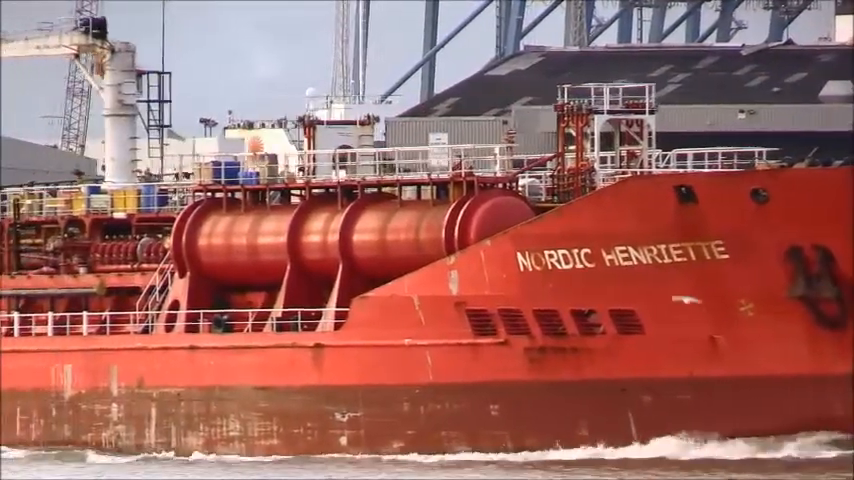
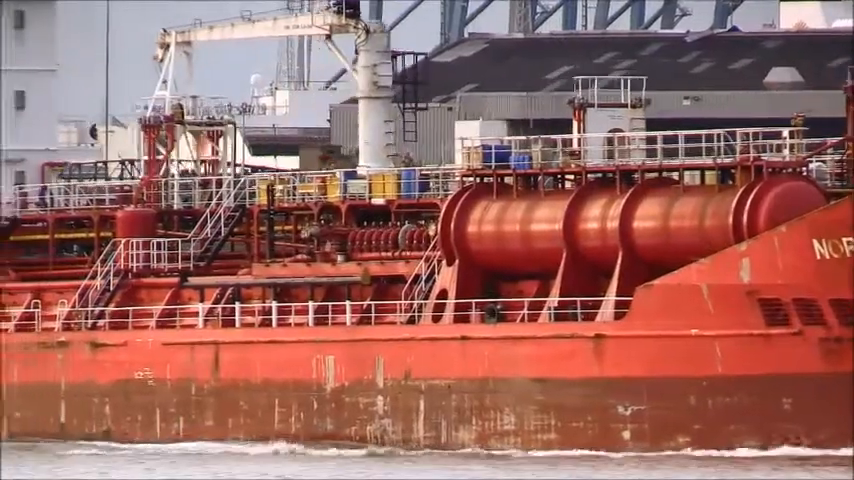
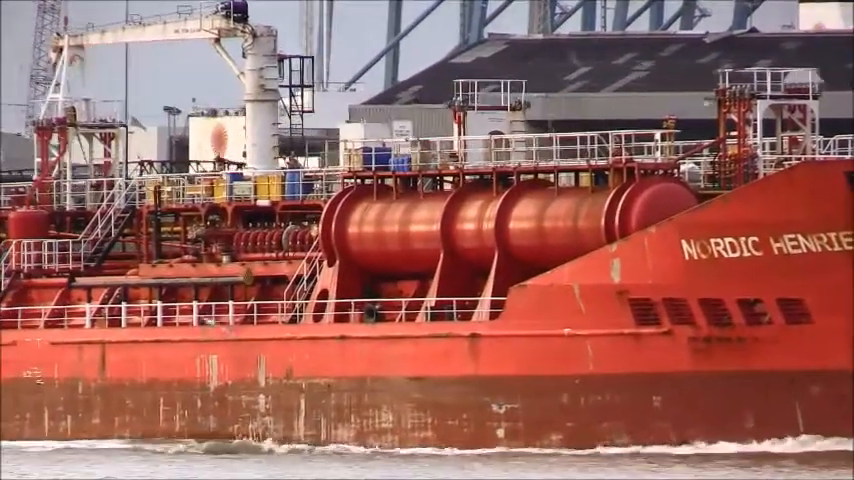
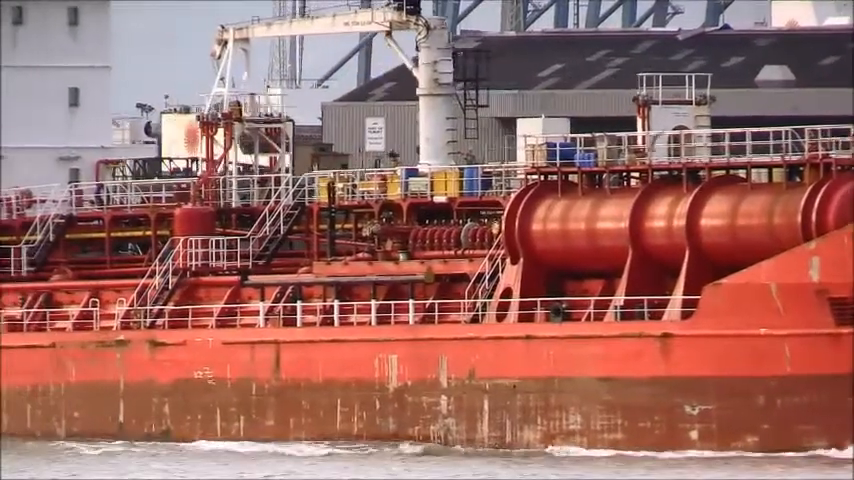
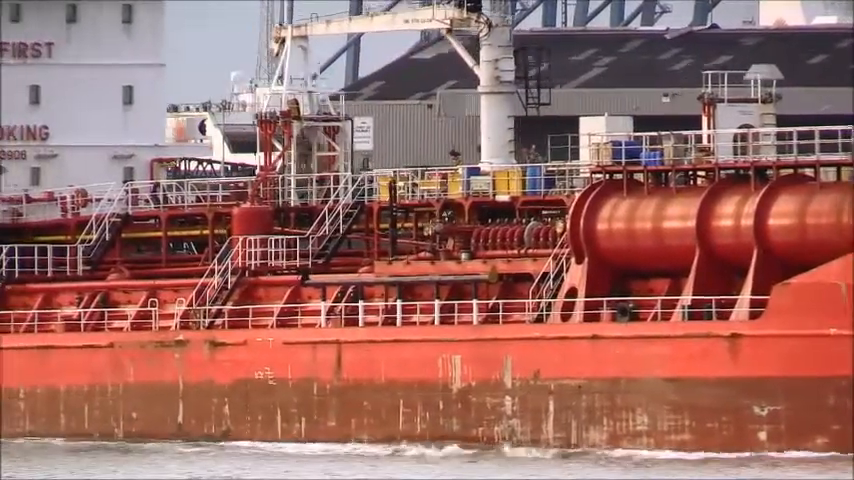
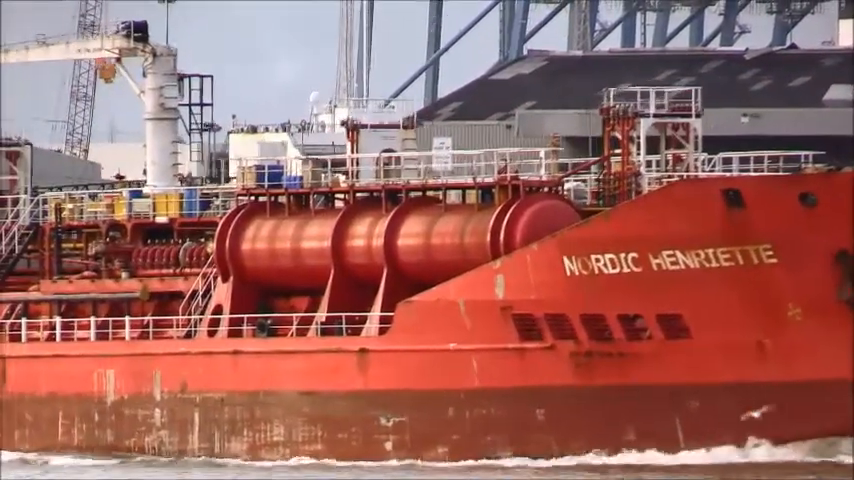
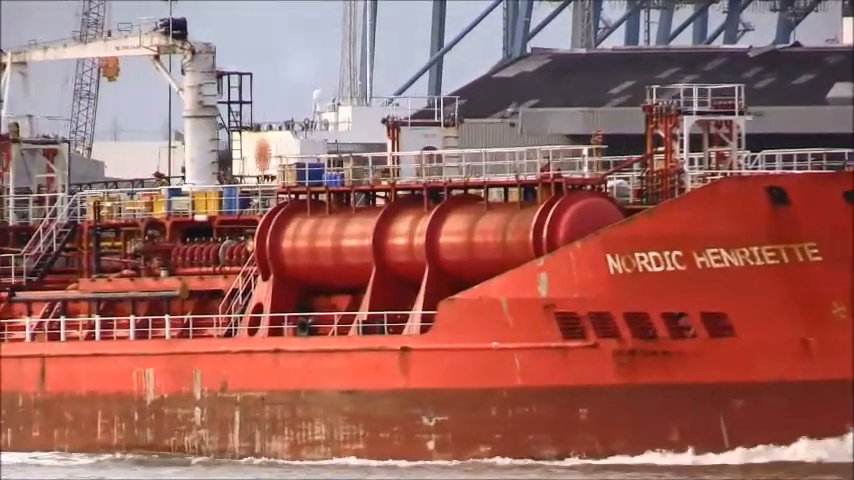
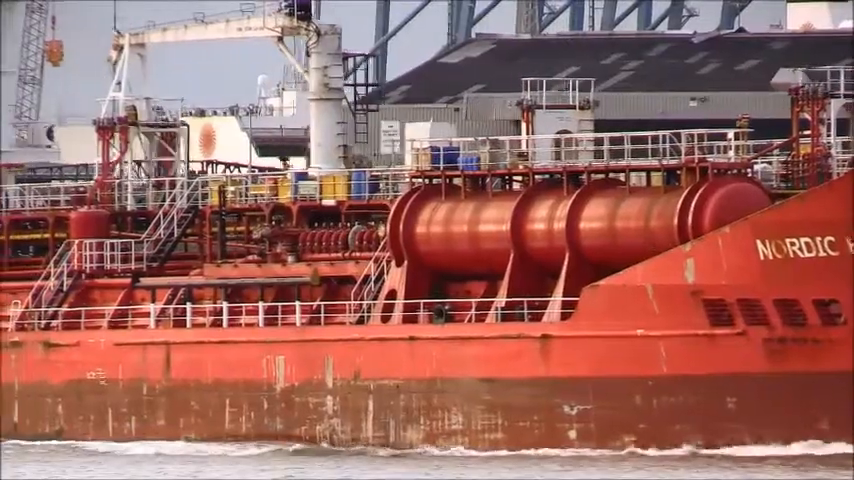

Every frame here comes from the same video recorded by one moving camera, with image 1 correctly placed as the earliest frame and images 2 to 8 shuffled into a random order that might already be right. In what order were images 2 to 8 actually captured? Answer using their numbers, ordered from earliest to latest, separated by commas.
6, 7, 3, 8, 2, 4, 5
